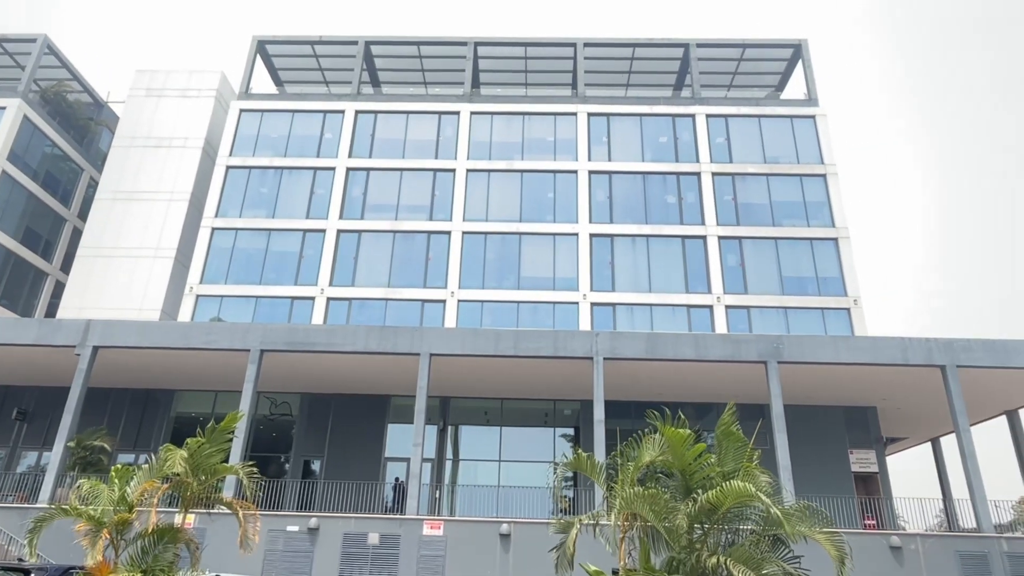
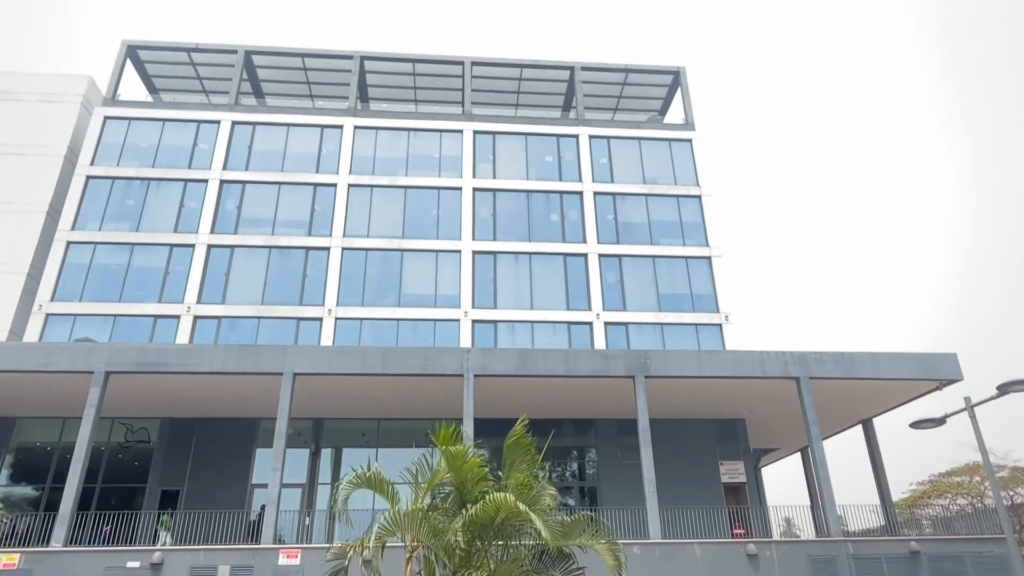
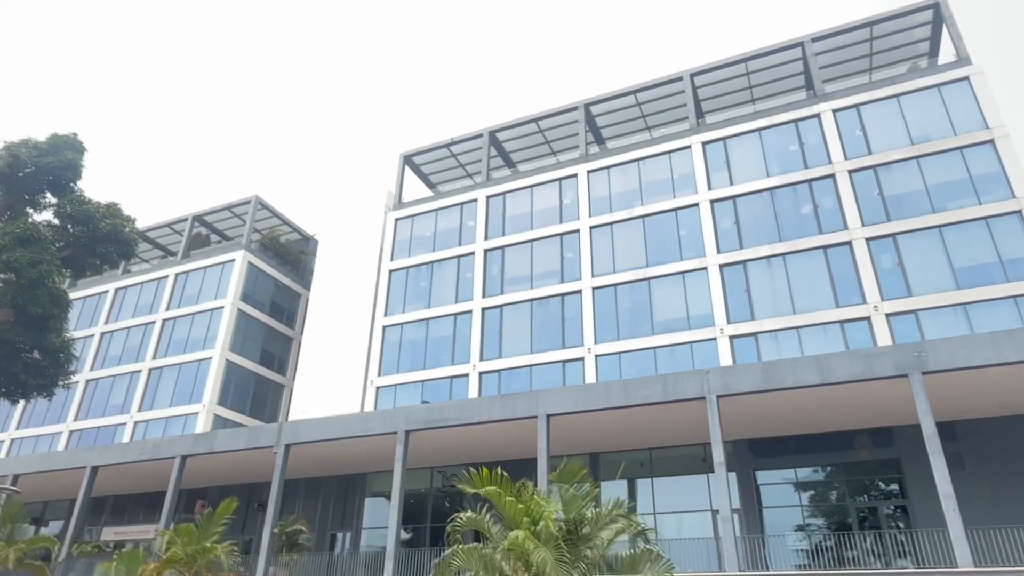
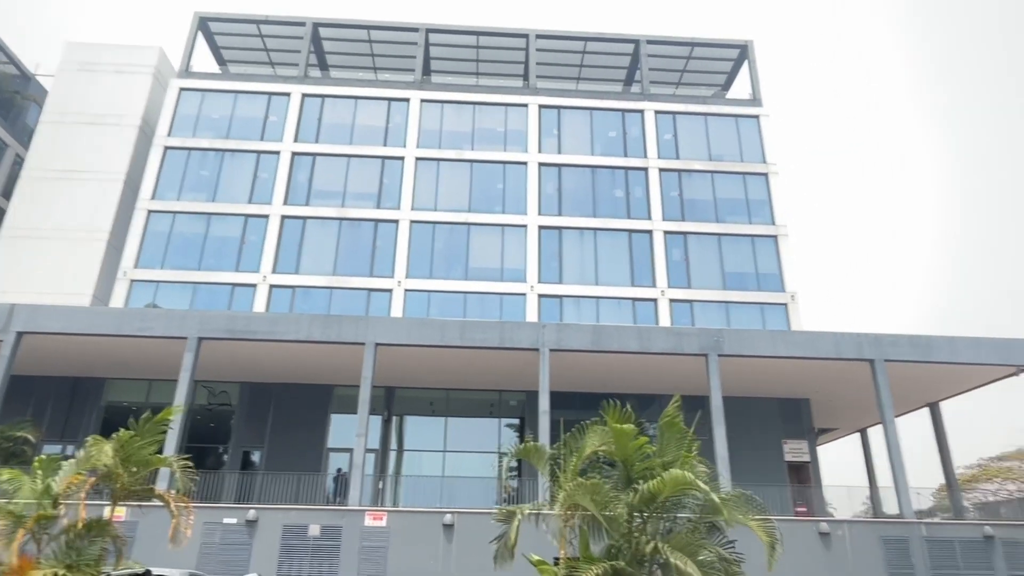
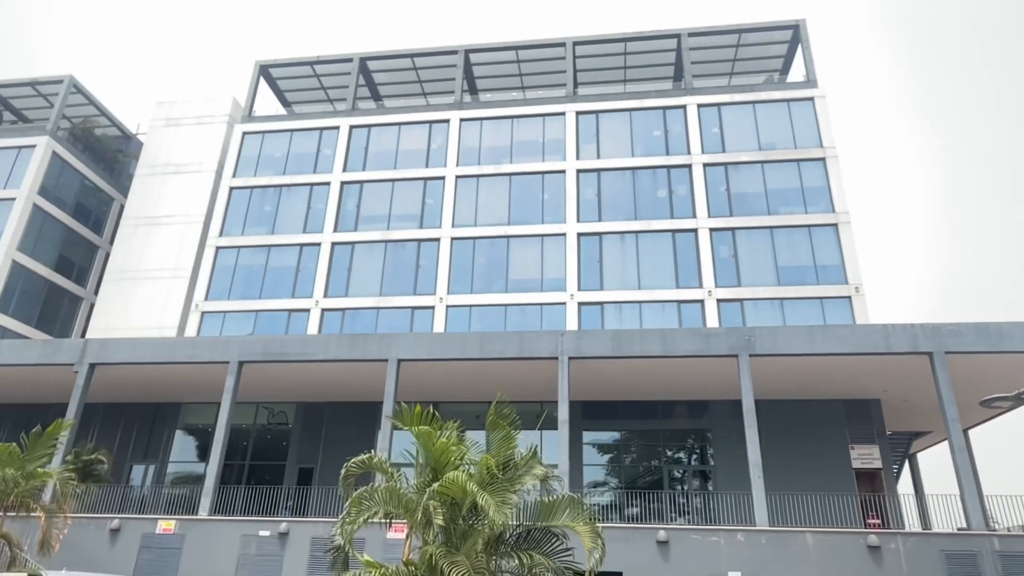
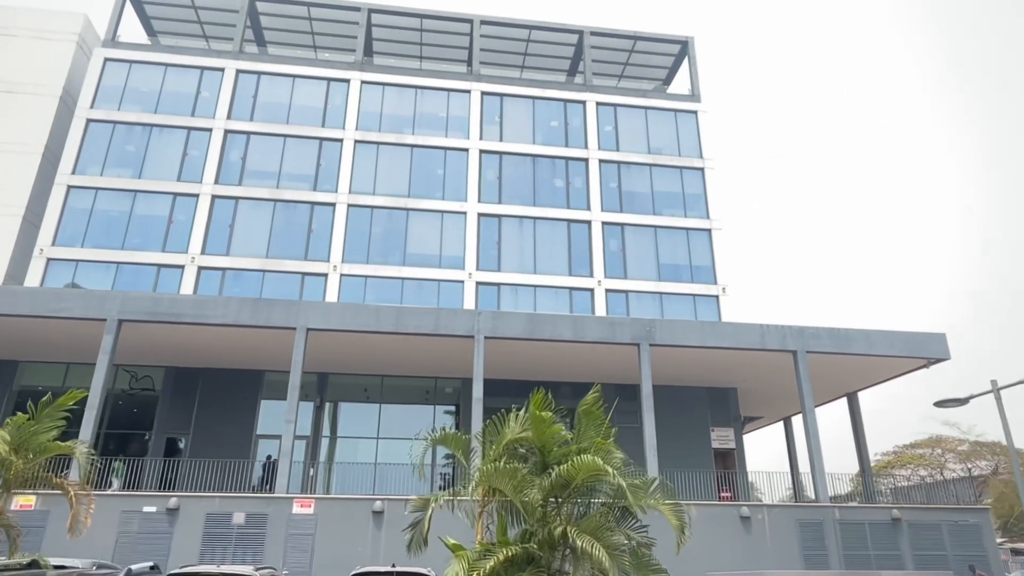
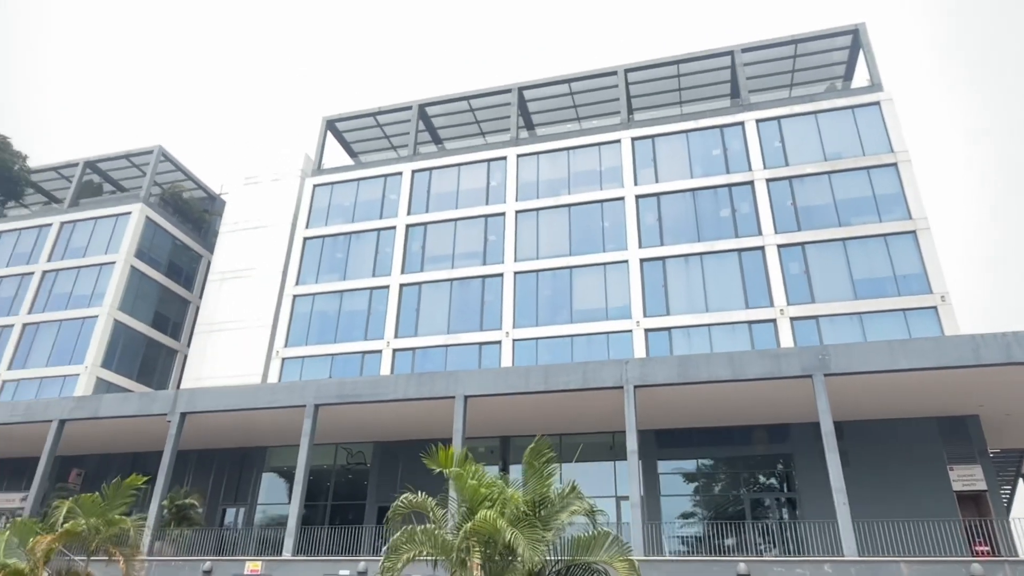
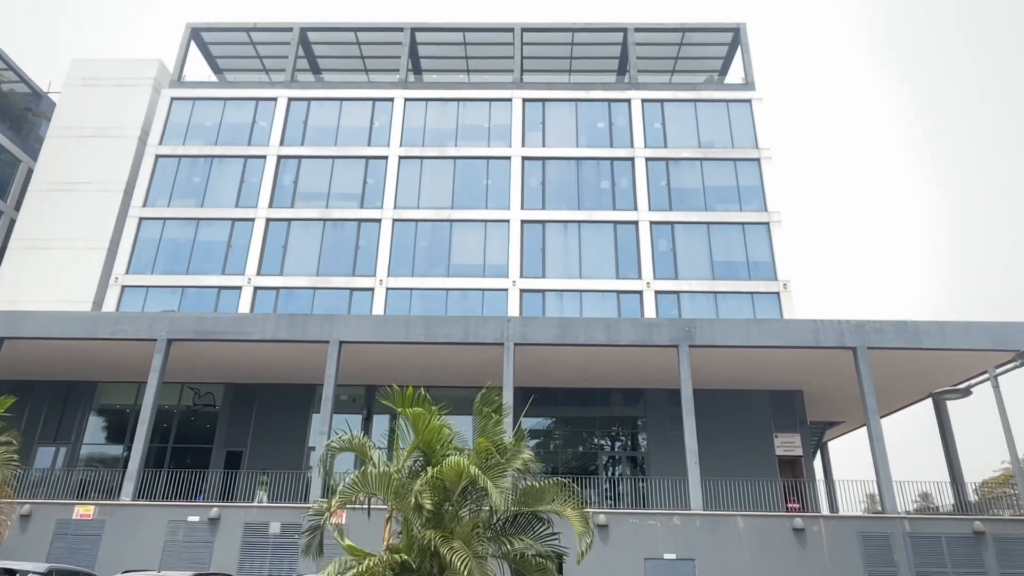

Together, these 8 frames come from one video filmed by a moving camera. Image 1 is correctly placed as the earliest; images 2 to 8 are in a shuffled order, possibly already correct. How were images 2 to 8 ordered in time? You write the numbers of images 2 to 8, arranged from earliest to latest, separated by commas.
4, 6, 2, 8, 5, 7, 3
